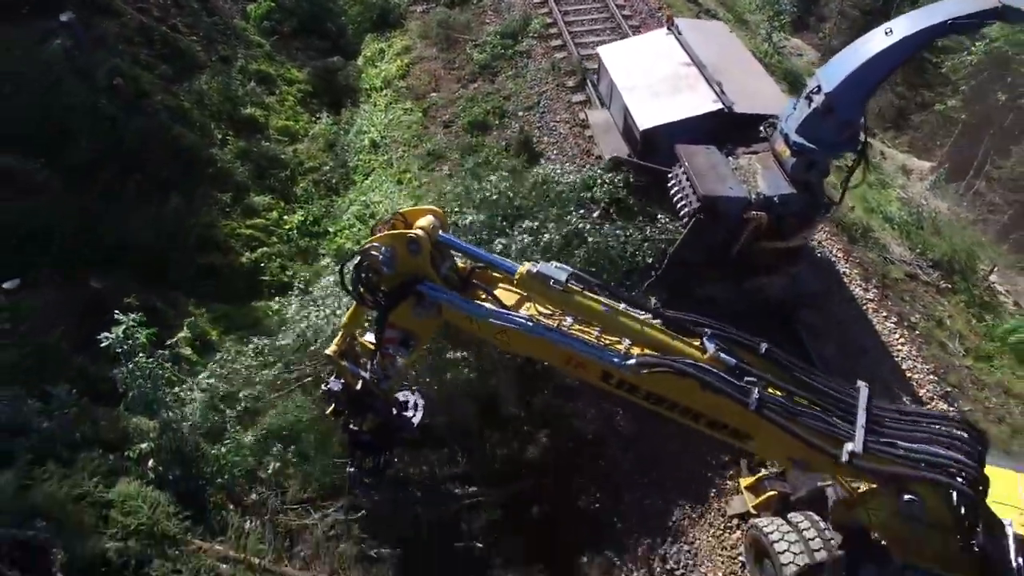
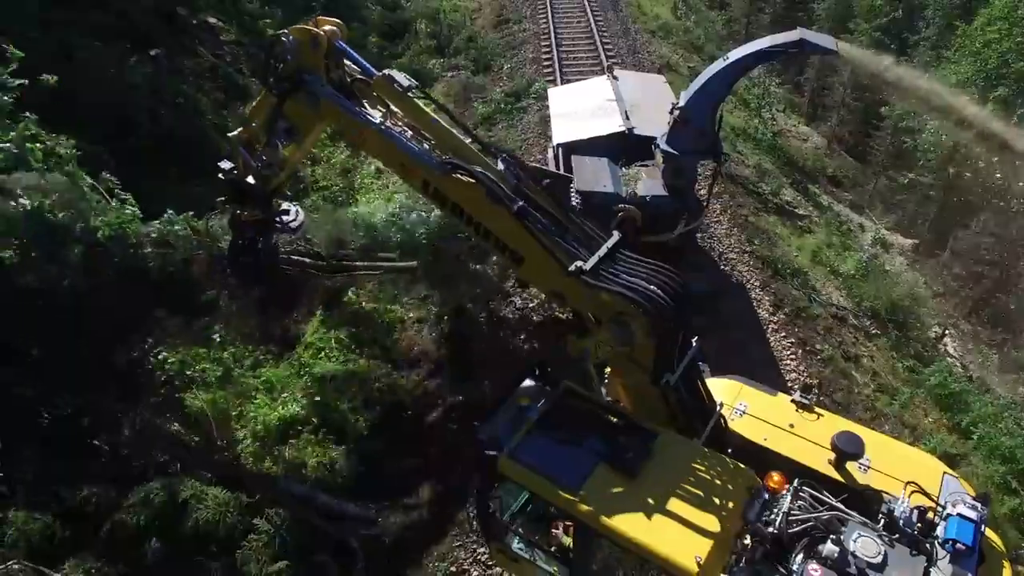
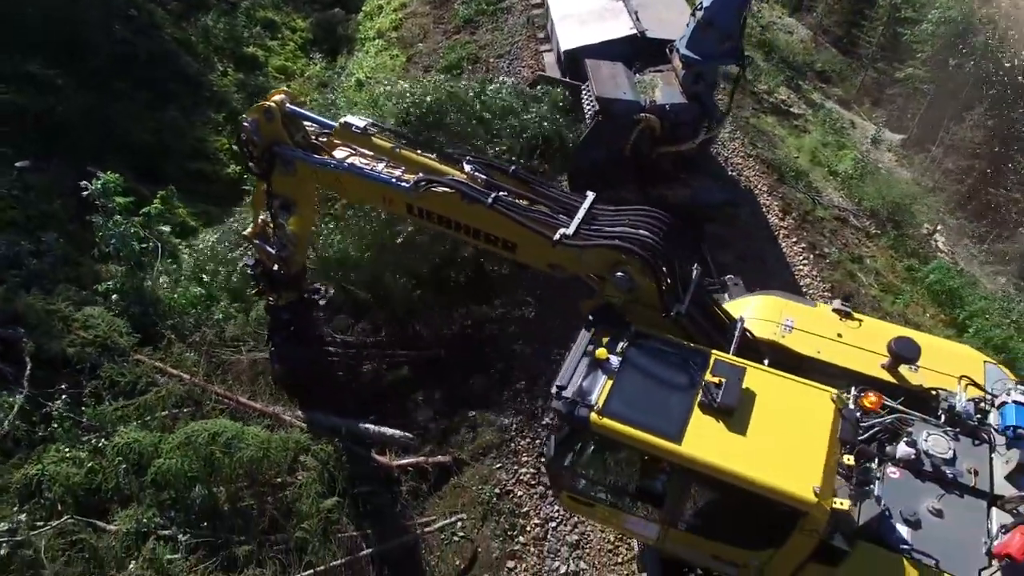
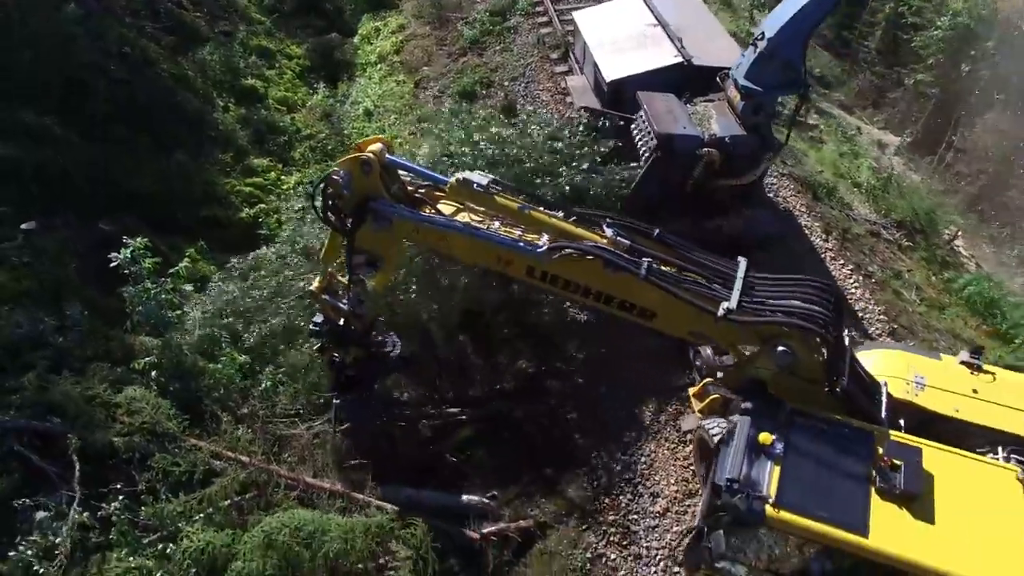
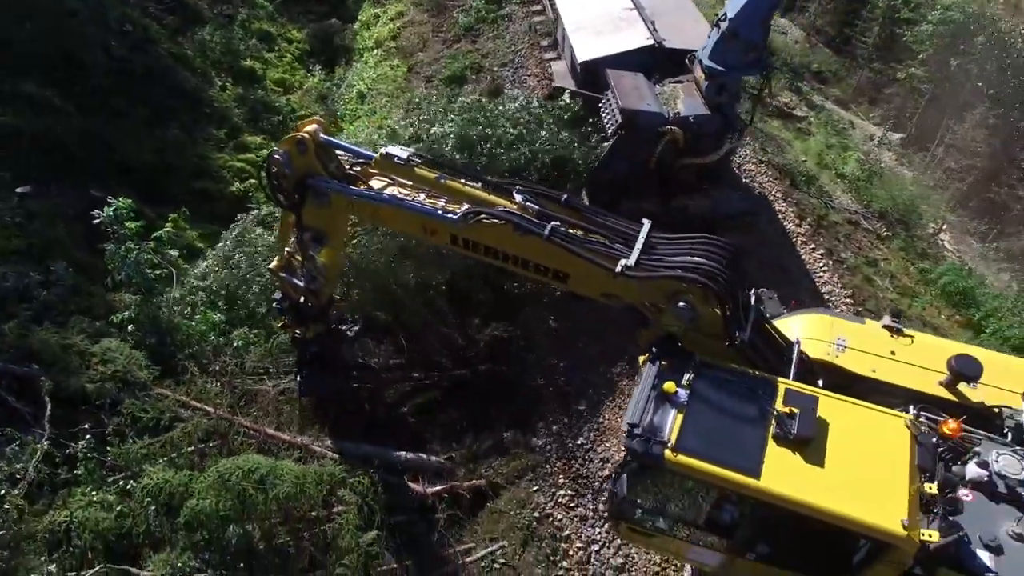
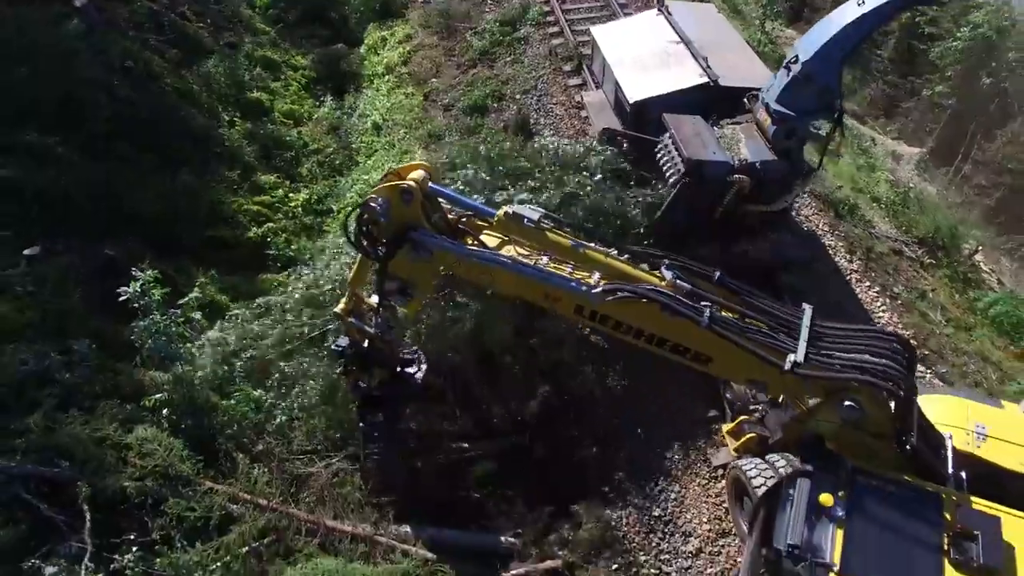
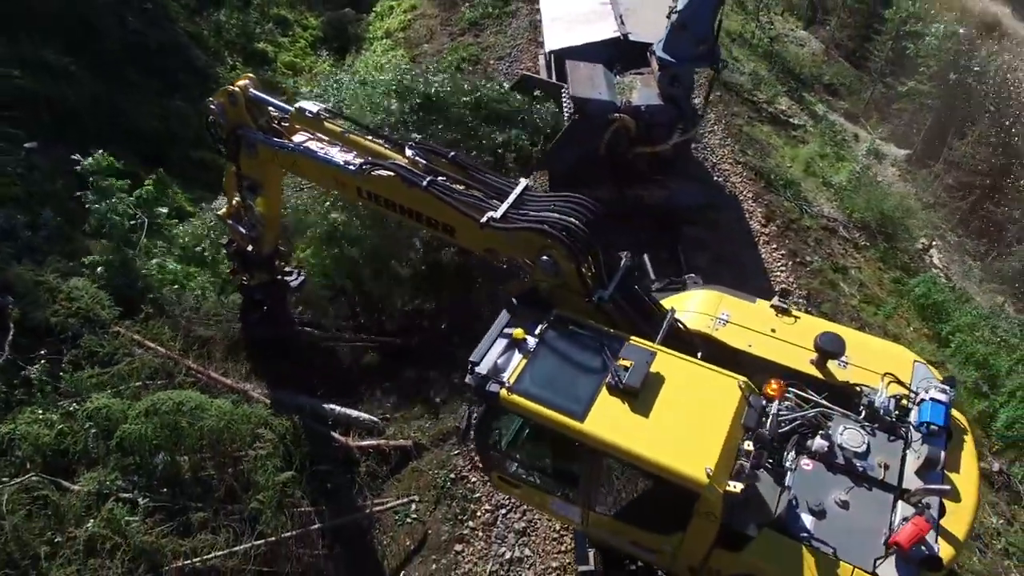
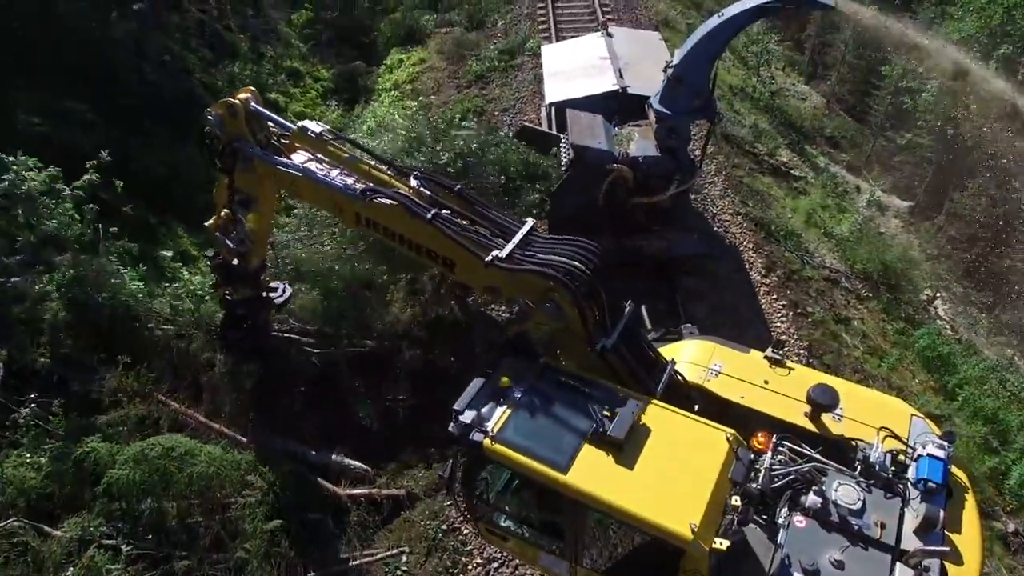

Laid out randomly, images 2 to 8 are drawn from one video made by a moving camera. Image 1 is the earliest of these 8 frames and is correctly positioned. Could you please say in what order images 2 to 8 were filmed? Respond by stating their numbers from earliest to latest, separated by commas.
6, 4, 5, 3, 7, 8, 2
